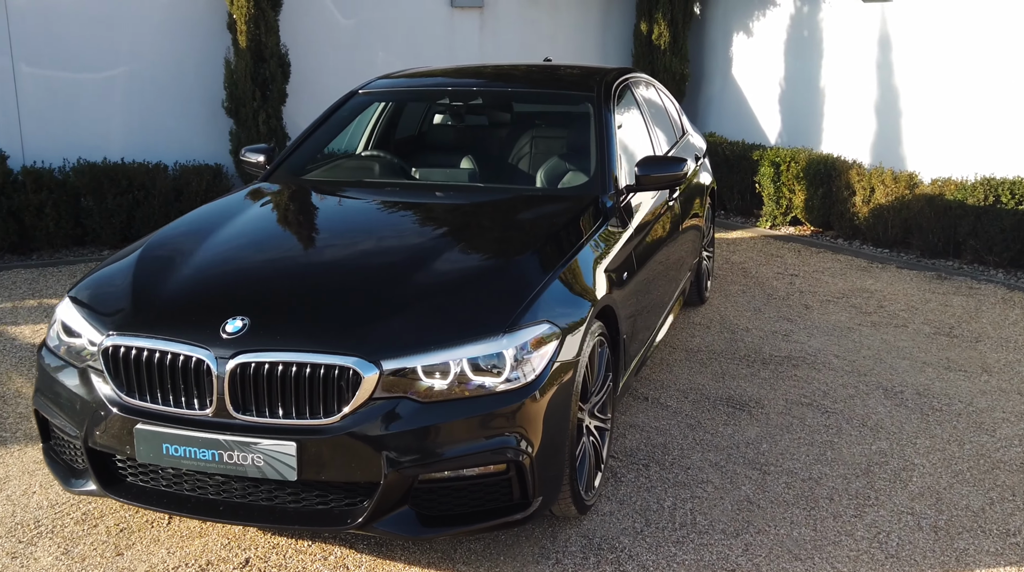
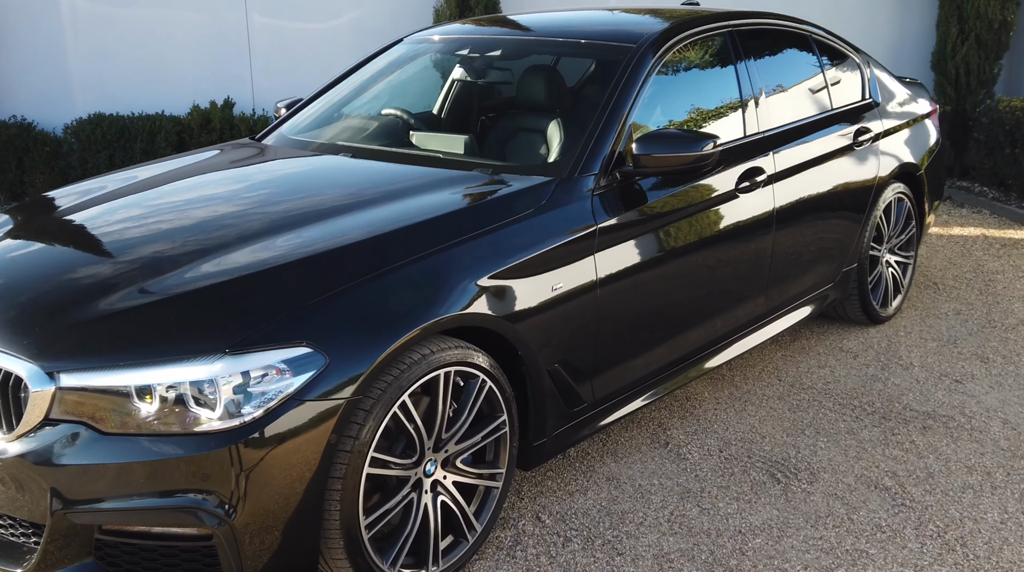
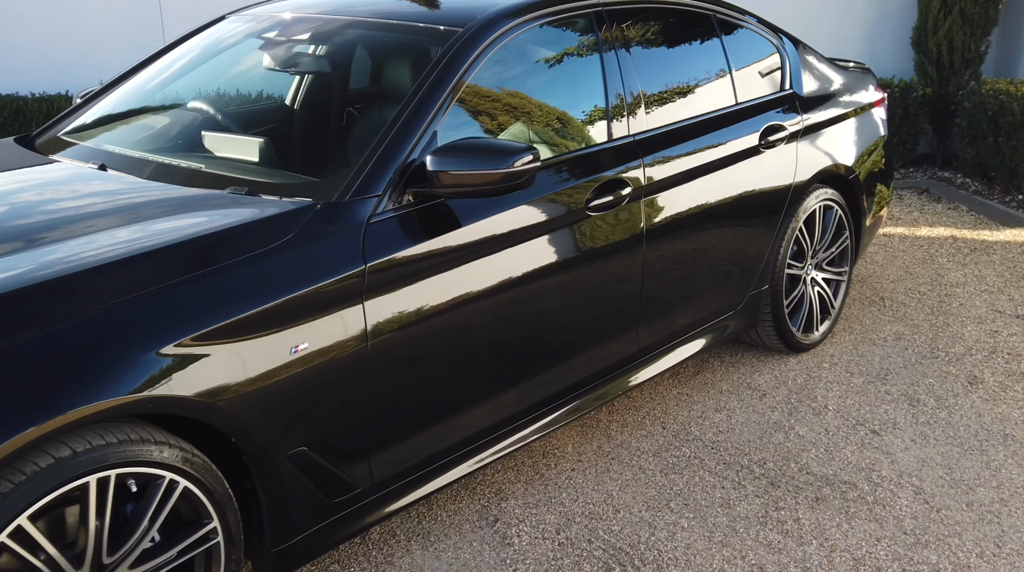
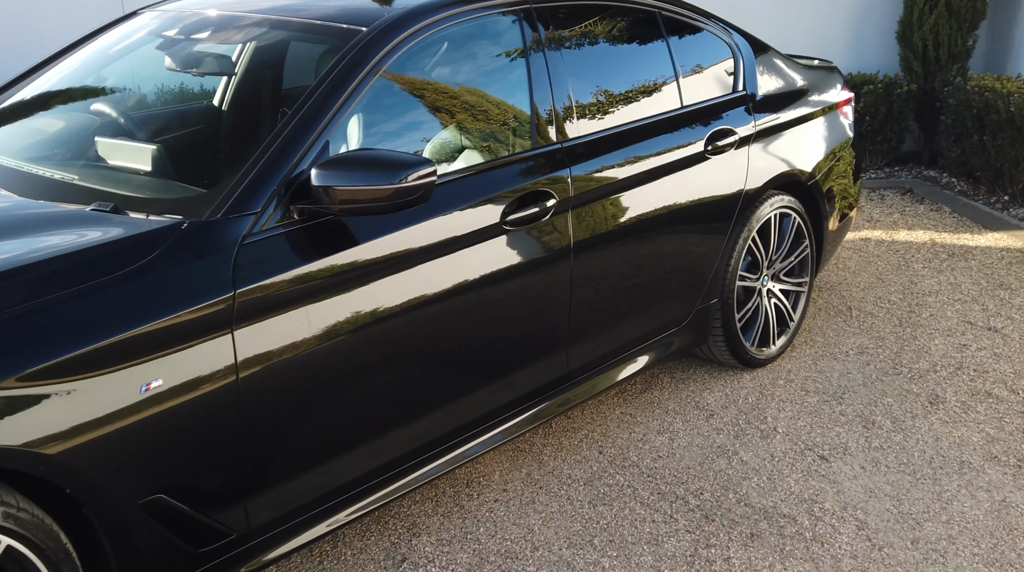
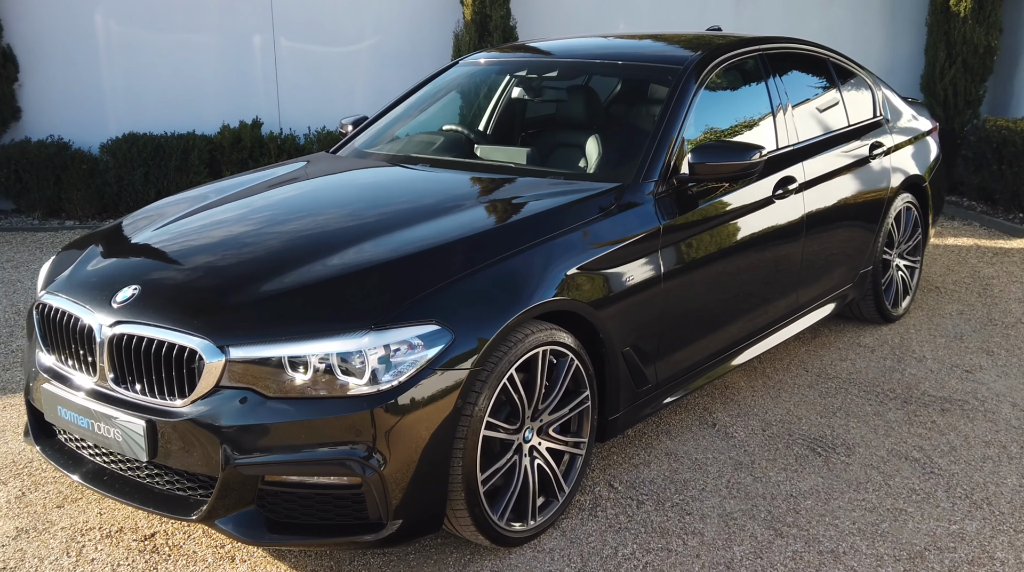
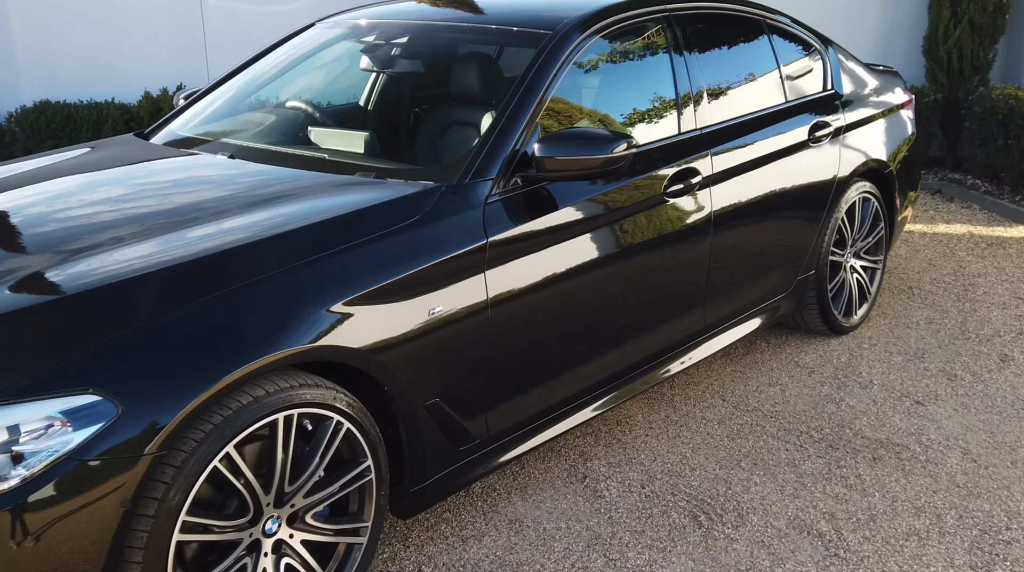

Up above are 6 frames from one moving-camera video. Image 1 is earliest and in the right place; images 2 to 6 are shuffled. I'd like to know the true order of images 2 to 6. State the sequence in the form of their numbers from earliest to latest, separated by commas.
5, 2, 6, 3, 4
